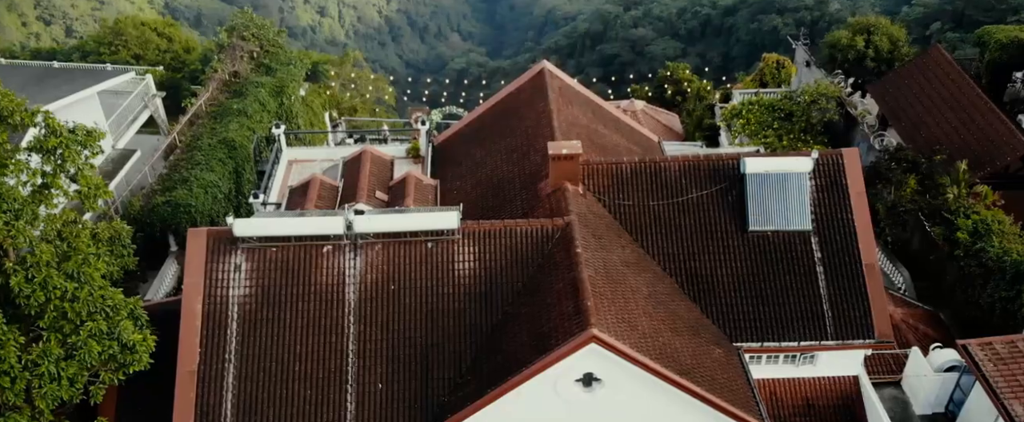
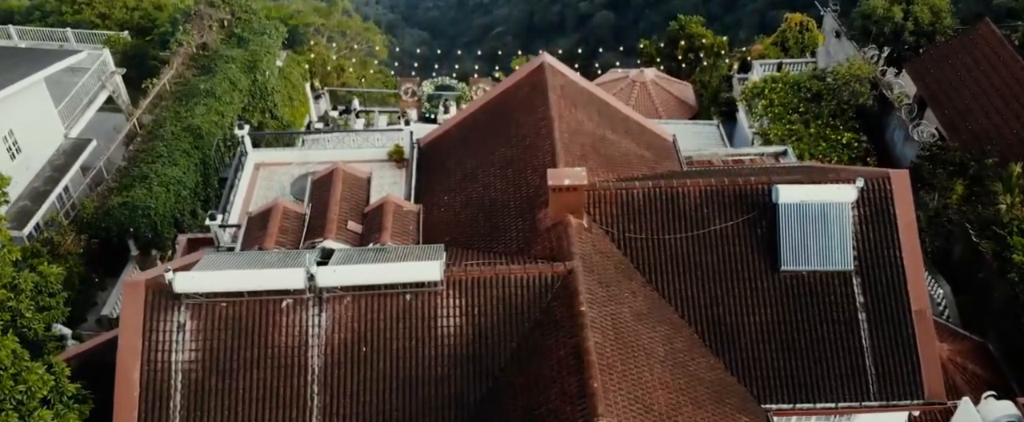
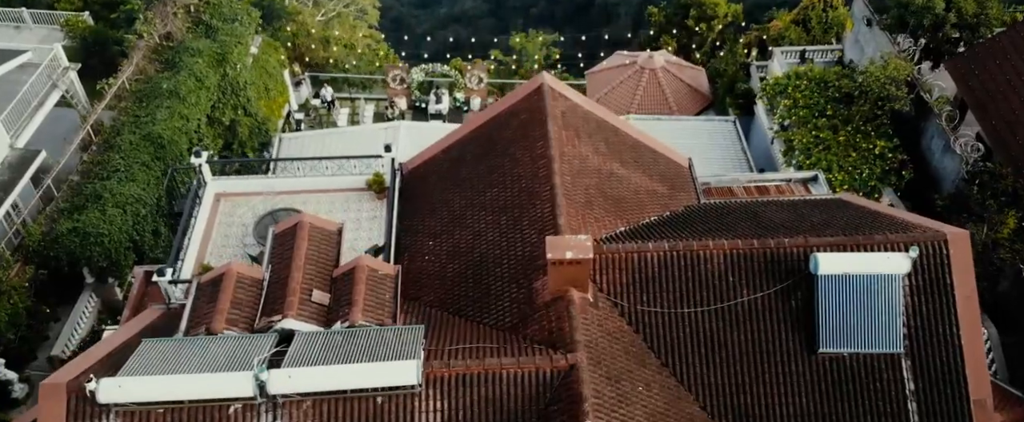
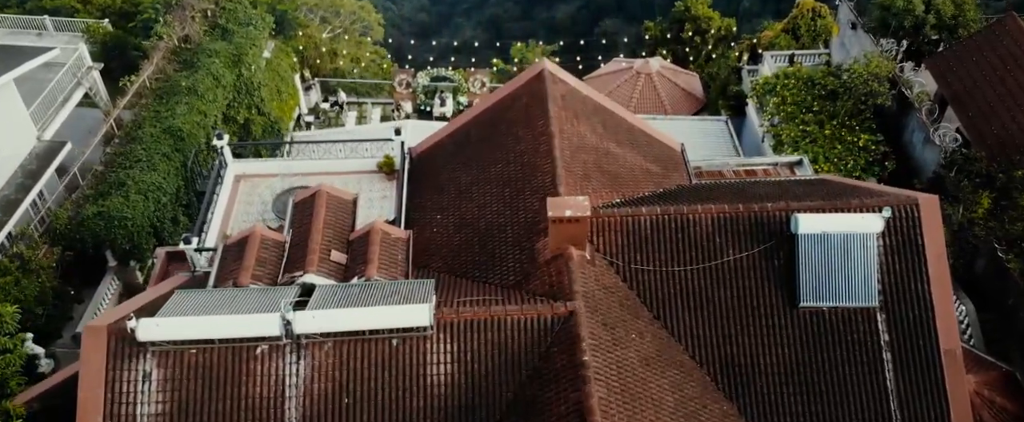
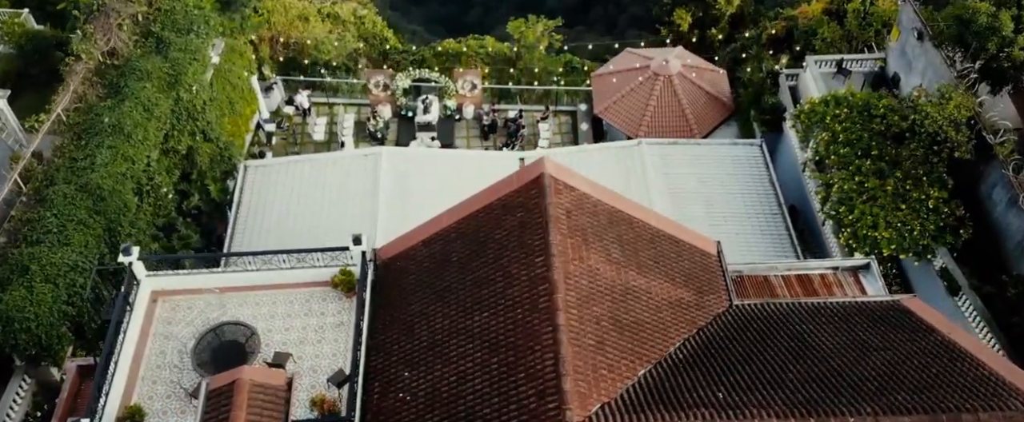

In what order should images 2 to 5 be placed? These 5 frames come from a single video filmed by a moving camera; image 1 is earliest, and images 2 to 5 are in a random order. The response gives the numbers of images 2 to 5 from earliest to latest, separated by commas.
2, 4, 3, 5
